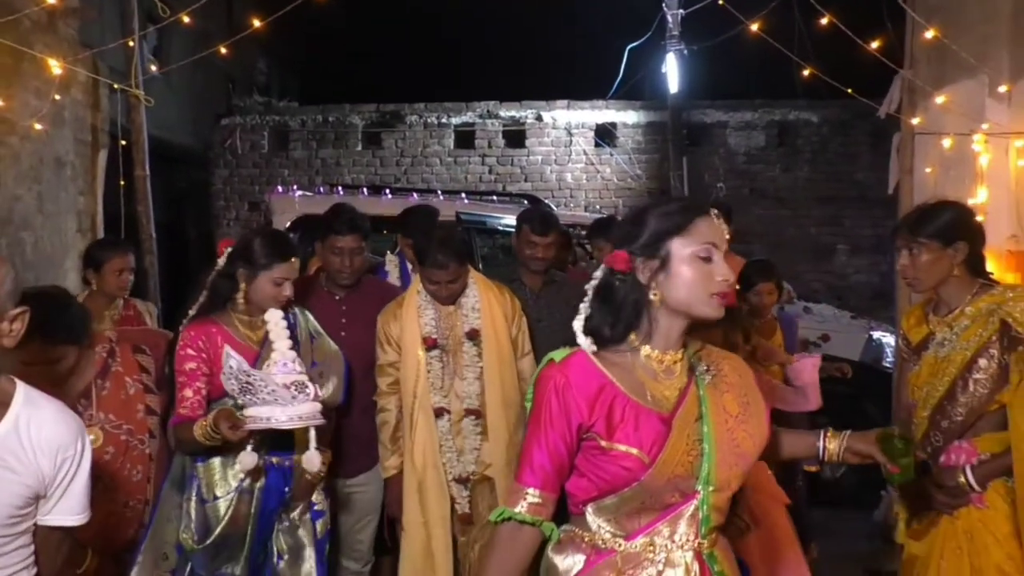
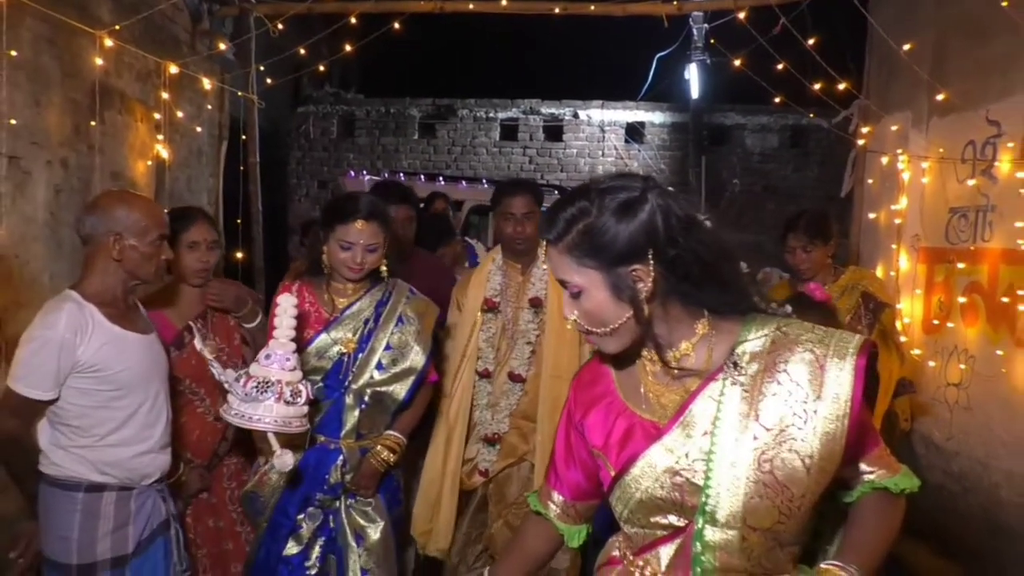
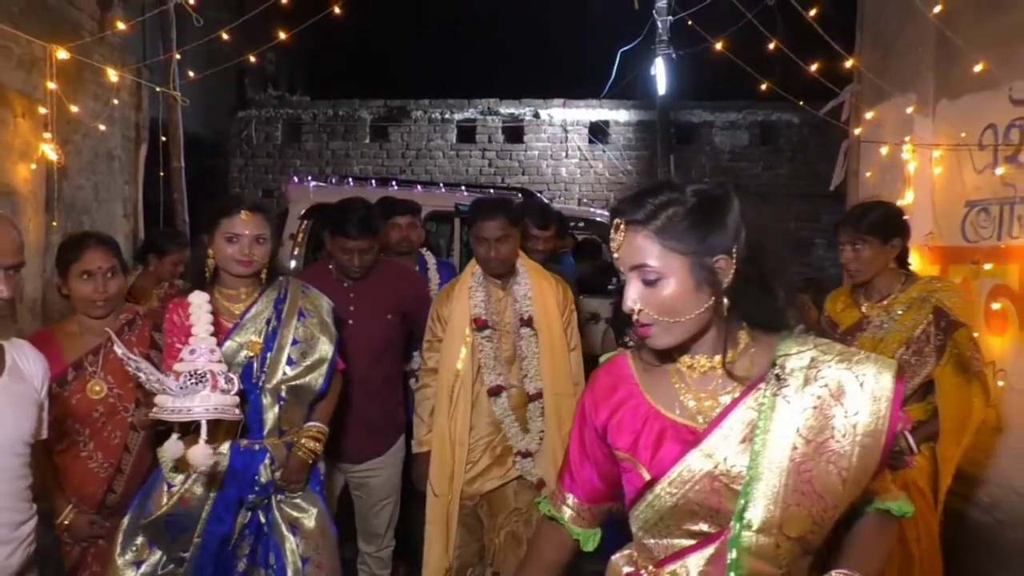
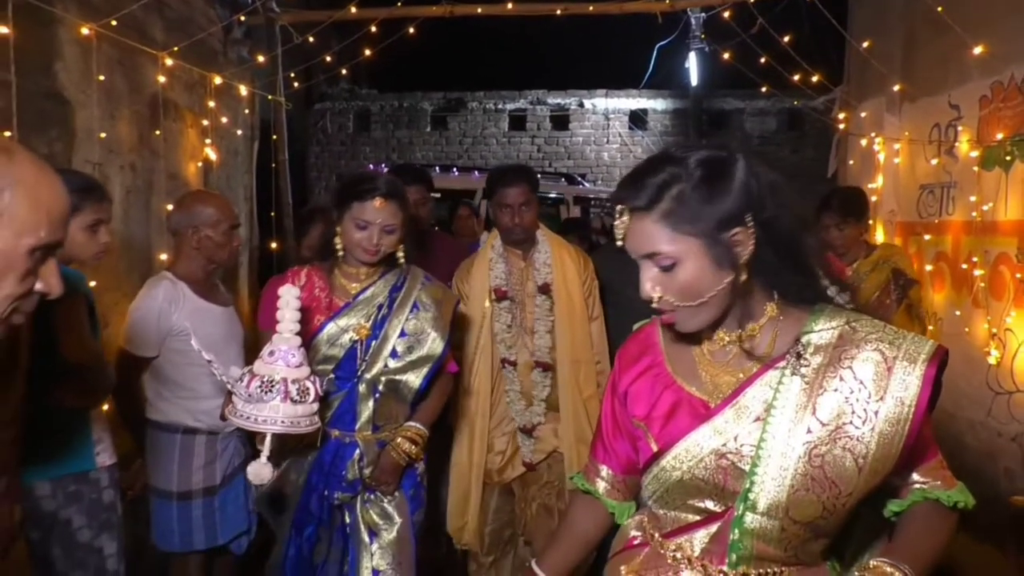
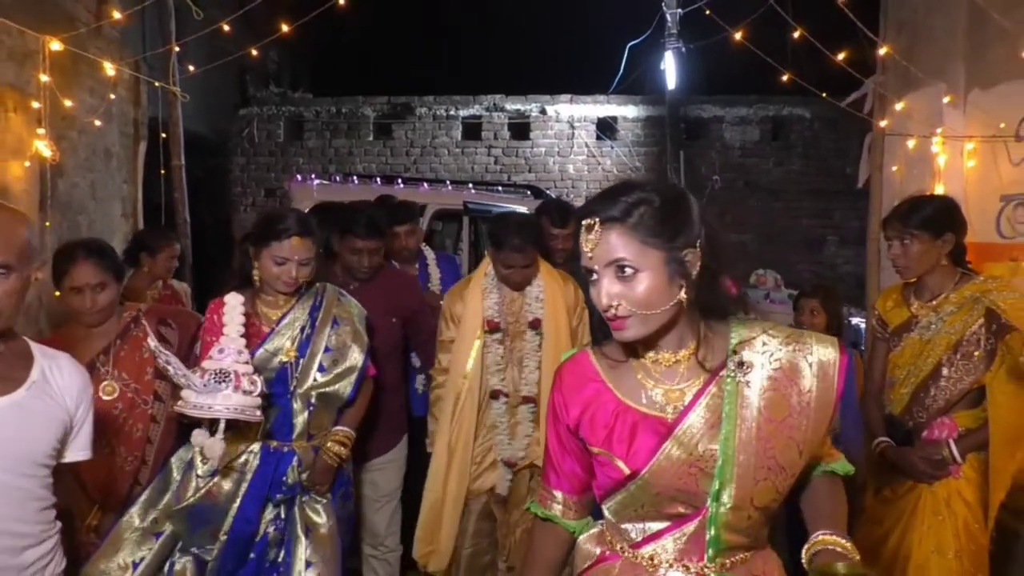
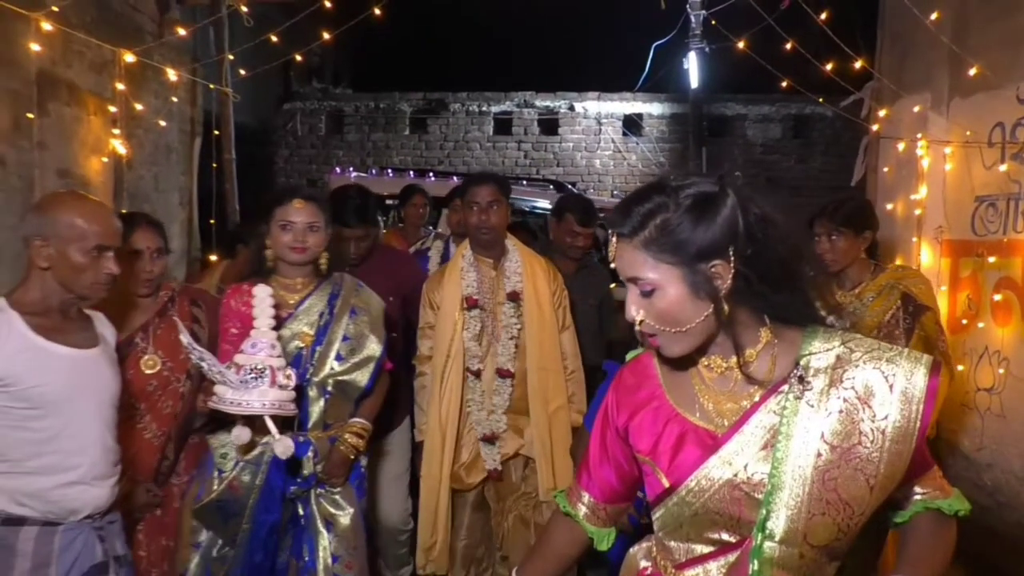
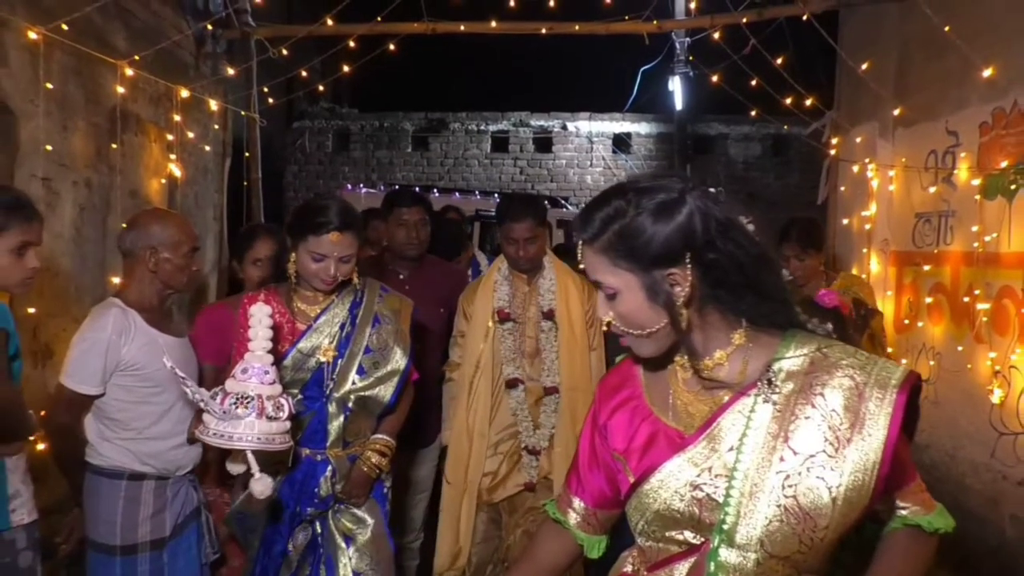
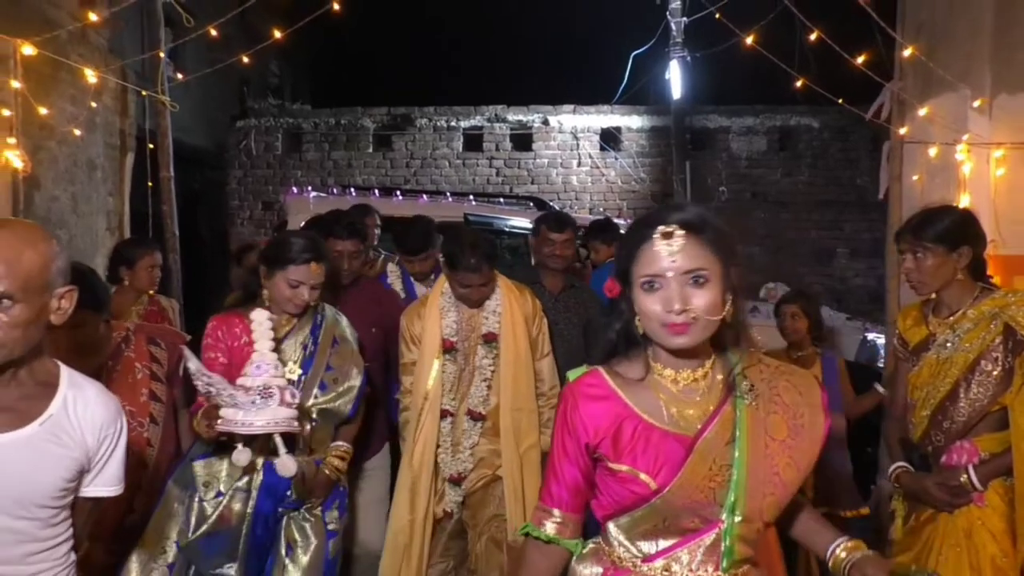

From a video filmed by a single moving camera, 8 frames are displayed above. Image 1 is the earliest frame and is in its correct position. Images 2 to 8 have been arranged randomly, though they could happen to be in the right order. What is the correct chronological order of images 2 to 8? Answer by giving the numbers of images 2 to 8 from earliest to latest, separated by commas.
8, 5, 3, 6, 2, 7, 4
